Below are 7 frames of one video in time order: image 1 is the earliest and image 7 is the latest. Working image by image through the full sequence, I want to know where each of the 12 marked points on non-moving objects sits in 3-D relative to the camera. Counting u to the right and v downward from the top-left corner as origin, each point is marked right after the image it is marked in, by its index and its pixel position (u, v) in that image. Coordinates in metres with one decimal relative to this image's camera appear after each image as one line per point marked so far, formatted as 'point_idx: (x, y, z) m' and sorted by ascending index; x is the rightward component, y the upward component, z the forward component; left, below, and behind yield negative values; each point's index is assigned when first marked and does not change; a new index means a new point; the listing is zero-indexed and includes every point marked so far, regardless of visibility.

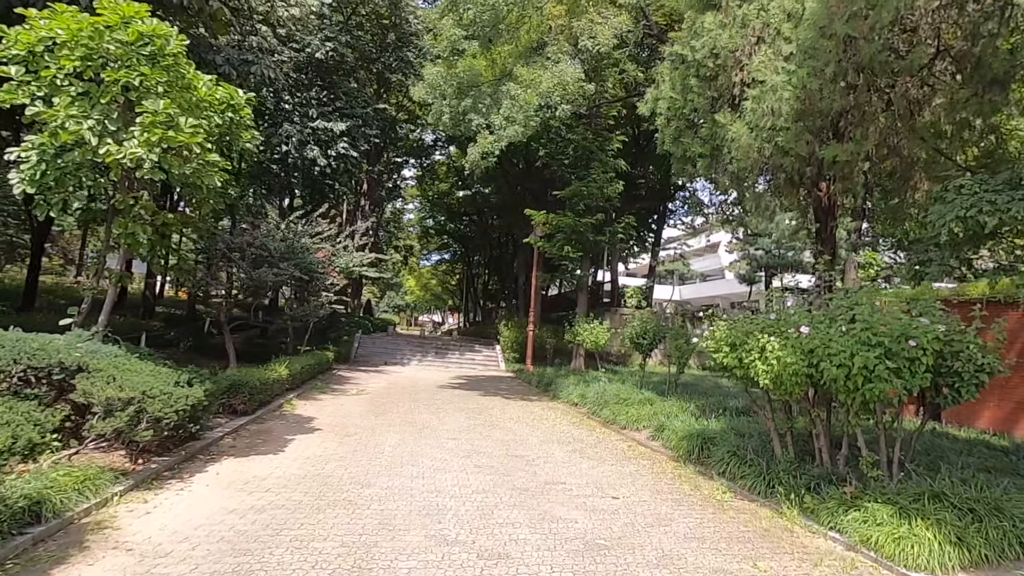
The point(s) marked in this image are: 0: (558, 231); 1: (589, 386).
0: (+1.5, +1.9, +17.9) m
1: (+1.9, -2.4, +13.2) m
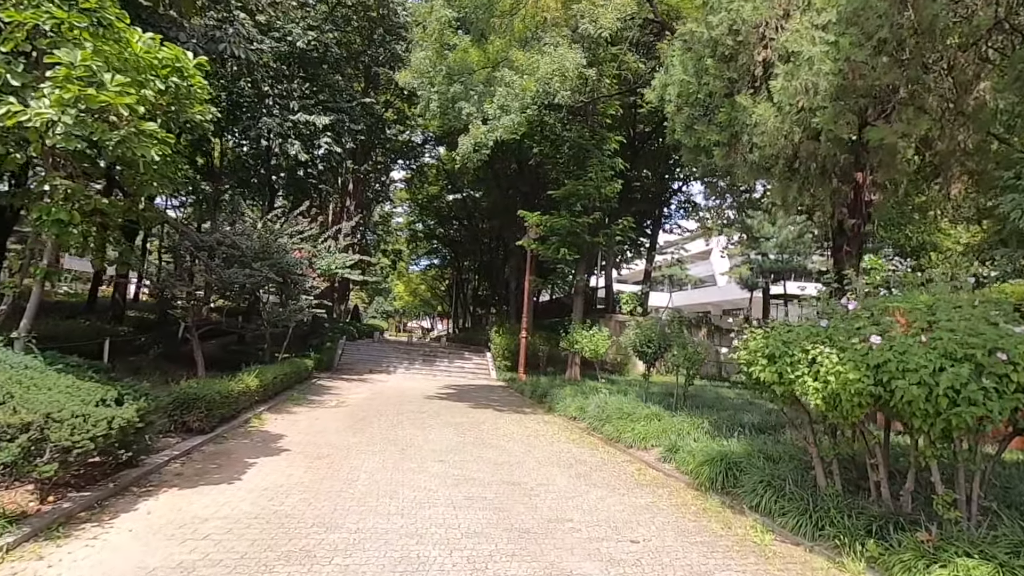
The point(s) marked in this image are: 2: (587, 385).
0: (+1.3, +1.8, +17.0) m
1: (+1.8, -2.5, +12.2) m
2: (+2.1, -2.7, +14.9) m
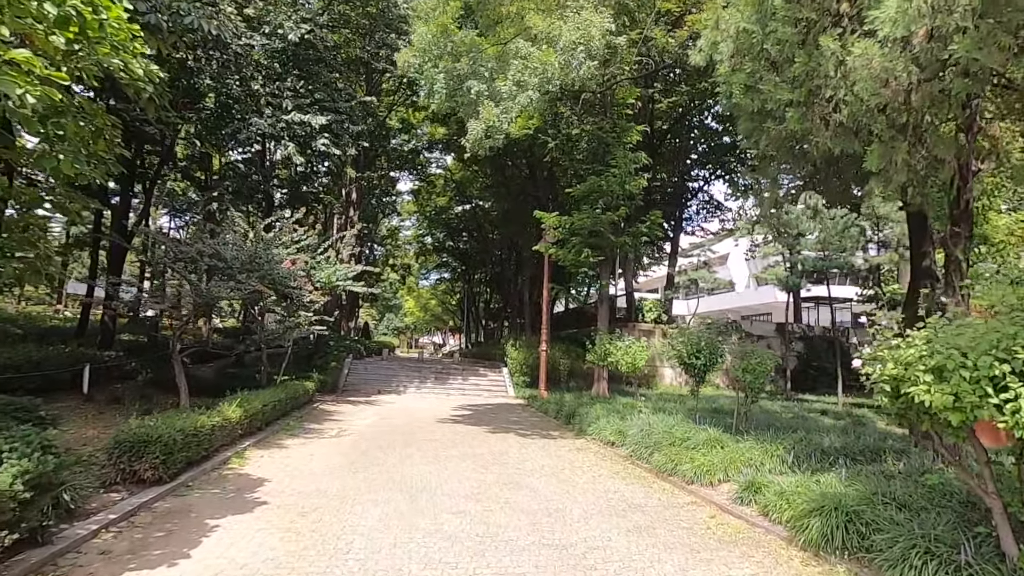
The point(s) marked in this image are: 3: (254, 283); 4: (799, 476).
0: (+1.7, +1.6, +15.5) m
1: (+2.3, -2.6, +10.6) m
2: (+2.6, -2.9, +13.3) m
3: (-5.6, +0.1, +11.7) m
4: (+3.2, -2.1, +6.1) m
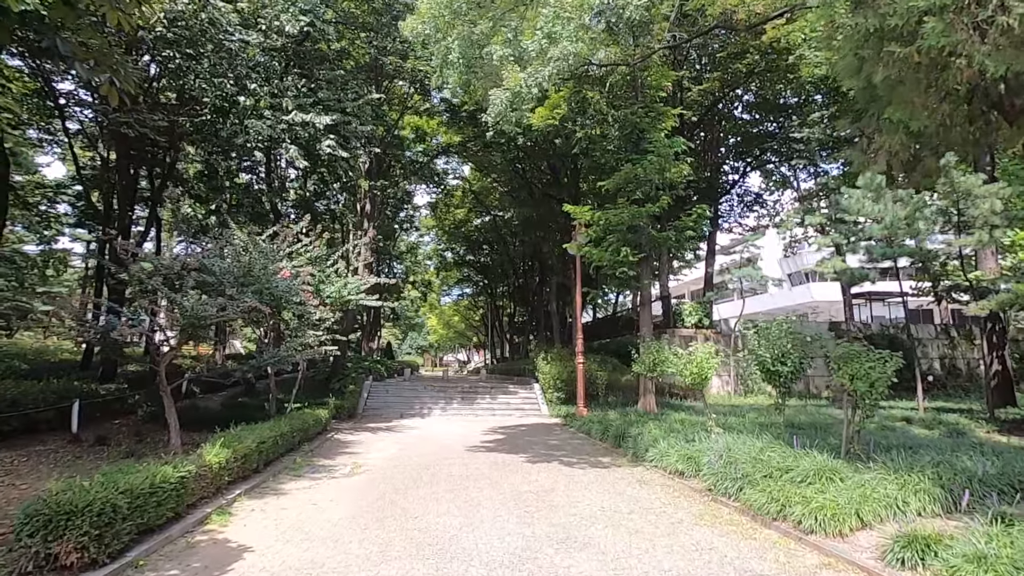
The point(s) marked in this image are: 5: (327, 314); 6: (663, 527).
0: (+2.5, +1.5, +13.9) m
1: (+3.0, -2.5, +8.8) m
2: (+3.5, -2.8, +11.5) m
3: (-5.0, -0.2, +10.3) m
4: (+3.8, -1.9, +4.3) m
5: (-4.8, -0.7, +14.0) m
6: (+1.6, -2.5, +5.8) m
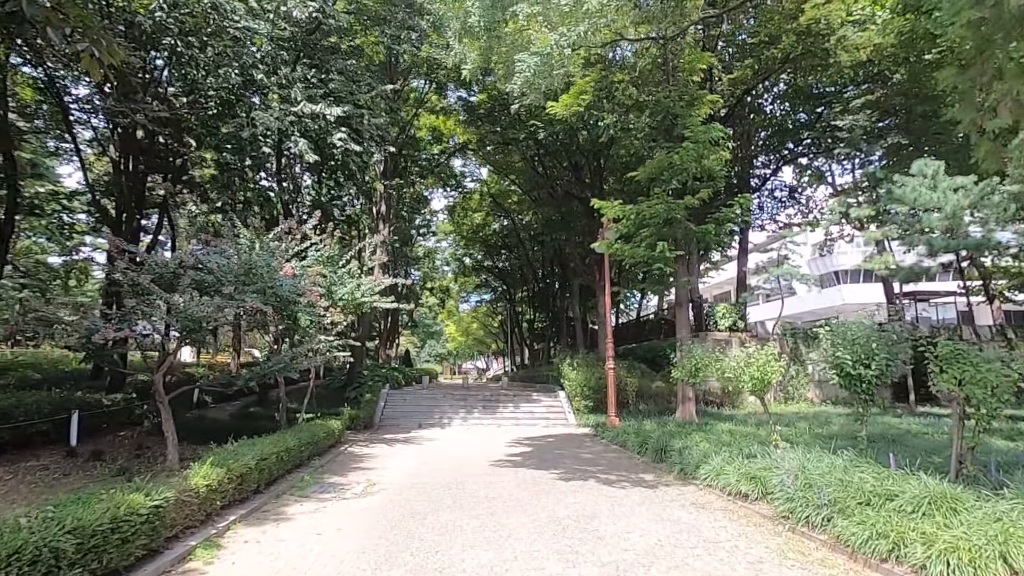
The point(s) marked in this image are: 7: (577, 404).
0: (+3.0, +1.5, +12.8) m
1: (+3.4, -2.4, +7.7) m
2: (+4.0, -2.8, +10.3) m
3: (-4.5, -0.2, +9.4) m
4: (+4.1, -1.7, +3.1) m
5: (-4.1, -0.7, +13.1) m
6: (+2.0, -2.4, +4.7) m
7: (+2.1, -3.7, +17.2) m
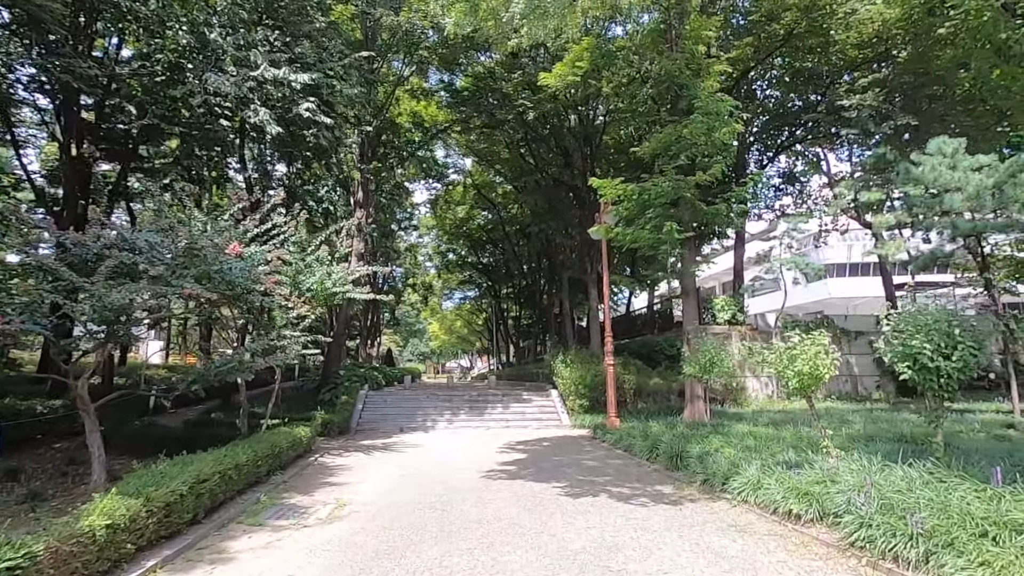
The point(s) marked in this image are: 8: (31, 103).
0: (+2.8, +1.8, +11.6) m
1: (+3.4, -2.2, +6.5) m
2: (+3.9, -2.5, +9.1) m
3: (-4.6, 0.0, +8.0) m
4: (+4.2, -1.5, +1.9) m
5: (-4.4, -0.5, +11.7) m
6: (+2.0, -2.2, +3.5) m
7: (+1.7, -3.4, +16.0) m
8: (-13.2, +5.2, +14.6) m
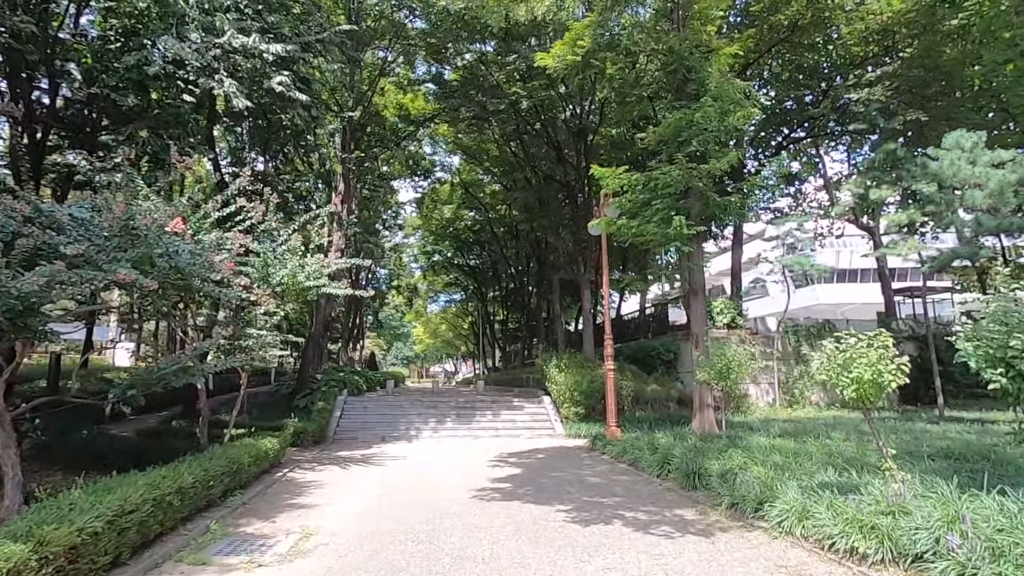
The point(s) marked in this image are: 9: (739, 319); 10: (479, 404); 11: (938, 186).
0: (+2.7, +1.8, +10.6) m
1: (+3.4, -2.1, +5.5) m
2: (+3.9, -2.4, +8.1) m
3: (-4.6, +0.1, +6.8) m
4: (+4.3, -1.4, +1.0) m
5: (-4.5, -0.4, +10.5) m
6: (+2.1, -2.1, +2.4) m
7: (+1.5, -3.4, +15.0) m
8: (-13.4, +5.3, +13.2) m
9: (+8.2, -1.1, +19.5) m
10: (-1.0, -3.6, +16.9) m
11: (+10.3, +2.5, +12.9) m
